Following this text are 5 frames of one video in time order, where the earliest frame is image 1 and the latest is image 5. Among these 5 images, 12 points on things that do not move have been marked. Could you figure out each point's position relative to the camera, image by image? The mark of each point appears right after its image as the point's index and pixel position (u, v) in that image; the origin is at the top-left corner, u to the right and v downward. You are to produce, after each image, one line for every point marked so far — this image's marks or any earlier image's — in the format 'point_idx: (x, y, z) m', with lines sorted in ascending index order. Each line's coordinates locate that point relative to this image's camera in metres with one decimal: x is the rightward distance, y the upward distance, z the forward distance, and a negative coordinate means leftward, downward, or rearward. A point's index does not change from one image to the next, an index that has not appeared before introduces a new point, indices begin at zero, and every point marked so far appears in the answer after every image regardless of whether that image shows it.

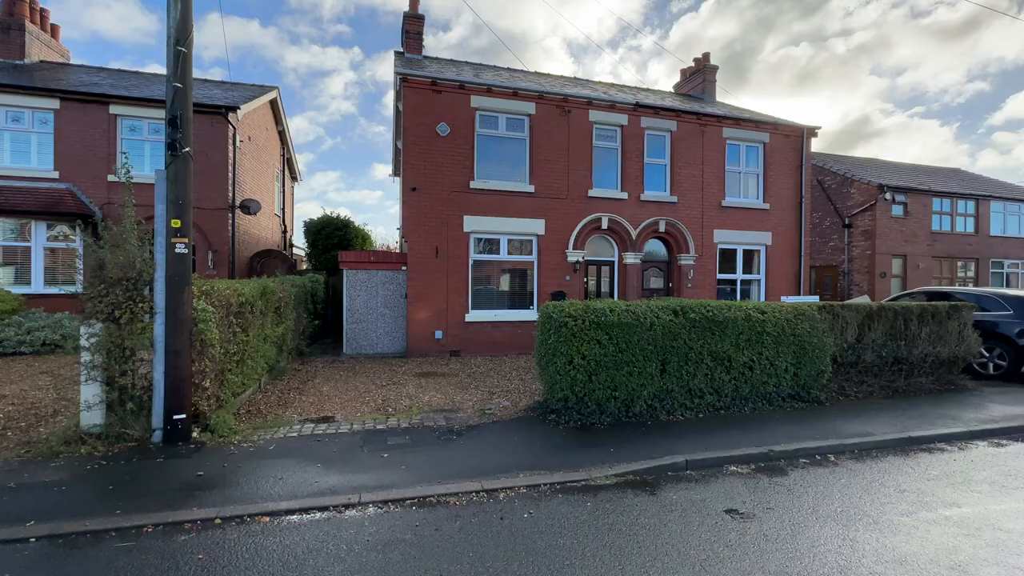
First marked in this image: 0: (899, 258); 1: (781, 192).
0: (+15.2, +1.2, +17.6) m
1: (+8.0, +2.9, +13.5) m
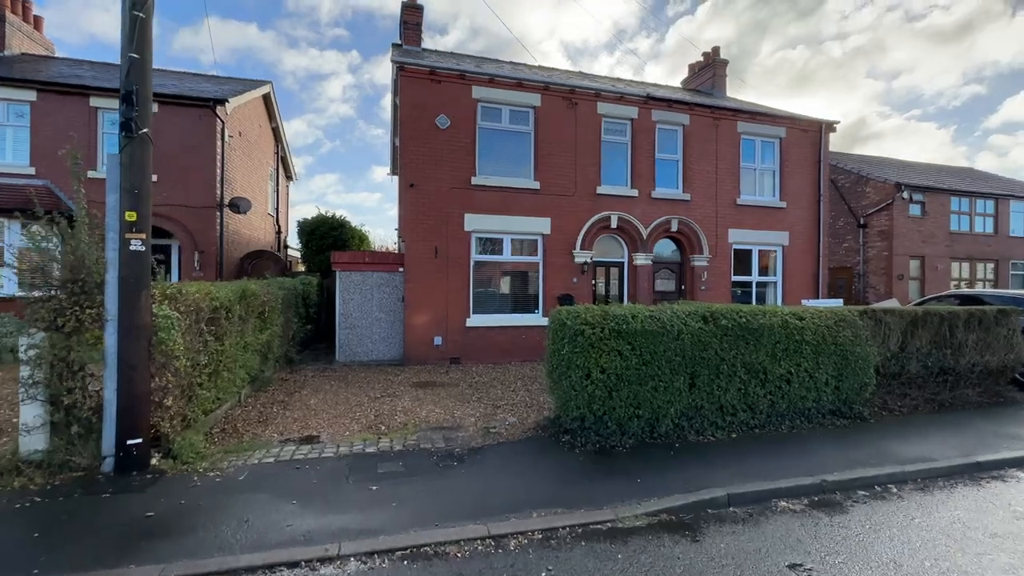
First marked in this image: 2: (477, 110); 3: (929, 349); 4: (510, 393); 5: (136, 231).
0: (+15.3, +1.1, +17.0) m
1: (+8.1, +2.8, +12.8) m
2: (-0.8, +4.2, +10.5) m
3: (+6.1, -0.9, +6.6) m
4: (0.0, -1.7, +7.4) m
5: (-3.5, +0.5, +4.2) m
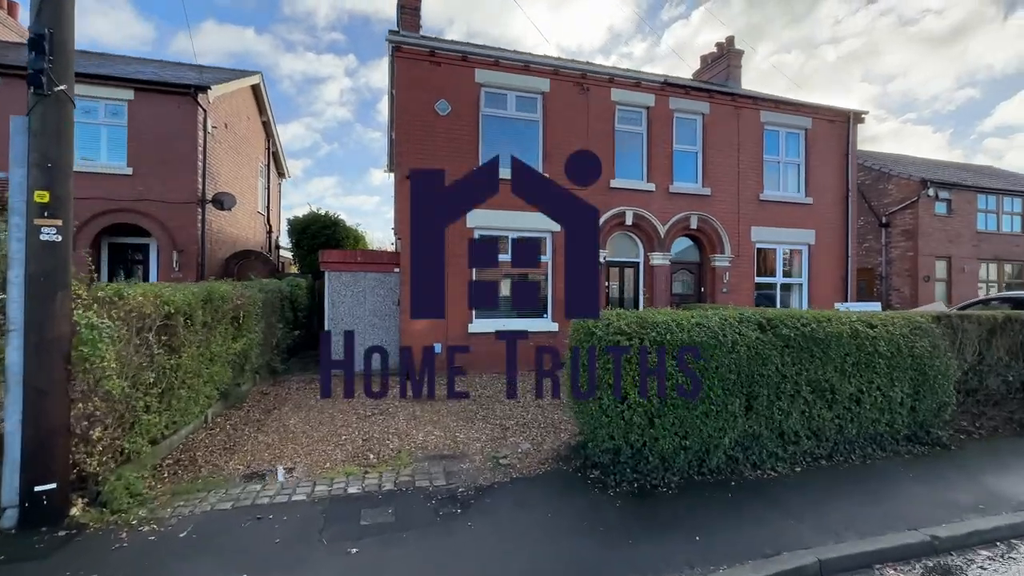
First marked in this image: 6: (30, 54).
0: (+15.5, +1.0, +16.1) m
1: (+8.3, +2.8, +11.9) m
2: (-0.7, +4.1, +9.6) m
3: (+6.3, -0.9, +5.7) m
4: (+0.1, -1.8, +6.4) m
5: (-3.4, +0.5, +3.3) m
6: (-3.4, +1.7, +3.2) m
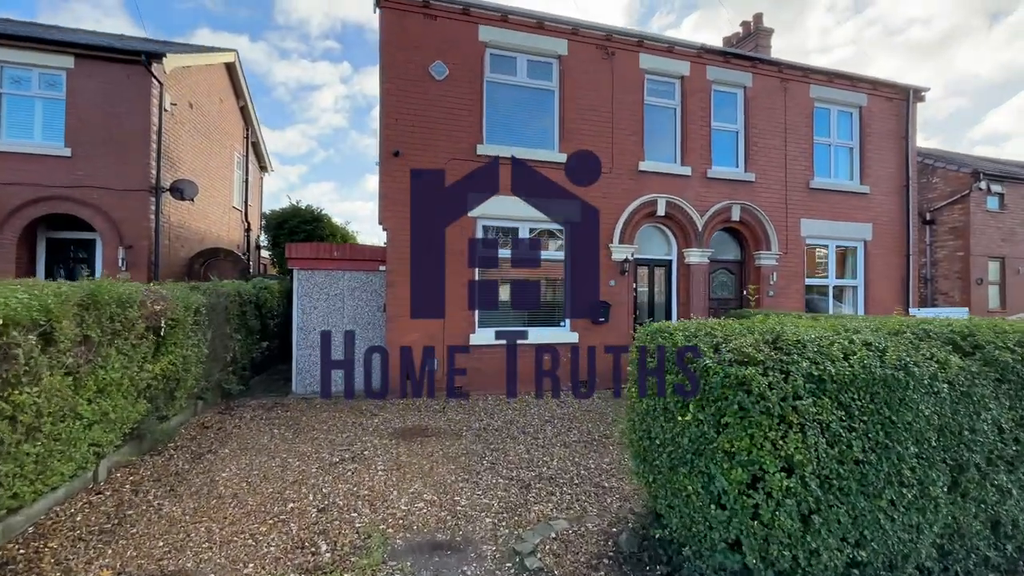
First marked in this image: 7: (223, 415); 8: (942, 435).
0: (+15.6, +0.9, +14.5) m
1: (+8.4, +2.7, +10.3) m
2: (-0.5, +4.1, +8.0) m
3: (+6.5, -0.9, +4.0) m
4: (+0.3, -1.8, +4.7) m
5: (-3.1, +0.6, +1.6) m
6: (-3.2, +1.7, +1.5) m
7: (-4.0, -1.7, +6.2) m
8: (+2.3, -0.8, +2.4) m
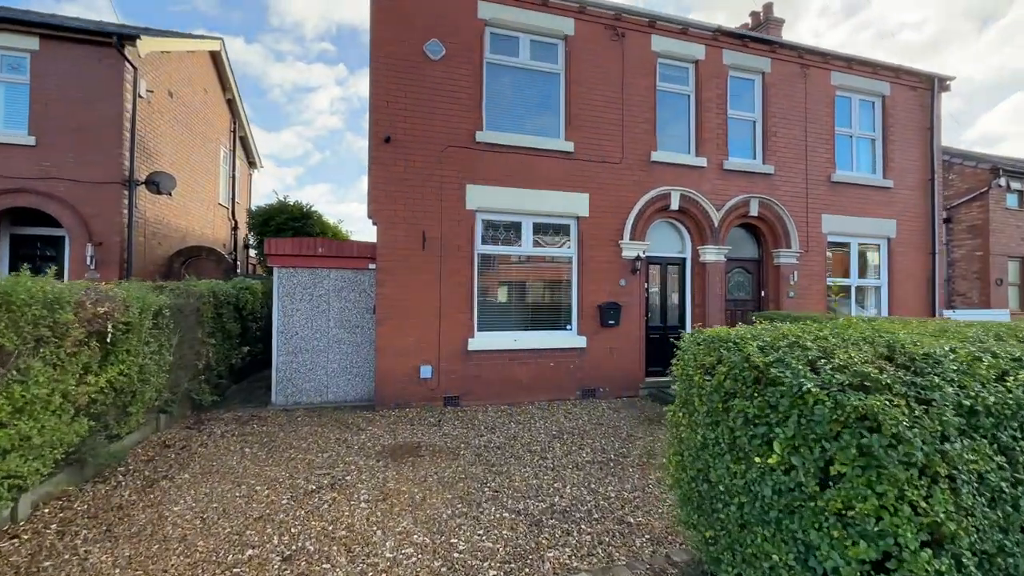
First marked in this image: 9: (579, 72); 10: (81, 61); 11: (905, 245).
0: (+15.6, +0.9, +13.9) m
1: (+8.5, +2.7, +9.7) m
2: (-0.4, +4.1, +7.3) m
3: (+6.5, -0.9, +3.4) m
4: (+0.4, -1.8, +4.0) m
5: (-3.1, +0.6, +0.9) m
6: (-3.1, +1.7, +0.8) m
7: (-3.9, -1.7, +5.5) m
8: (+2.3, -0.8, +1.7) m
9: (+1.2, +3.7, +7.7) m
10: (-8.4, +4.4, +8.7) m
11: (+8.4, +0.9, +9.6) m
